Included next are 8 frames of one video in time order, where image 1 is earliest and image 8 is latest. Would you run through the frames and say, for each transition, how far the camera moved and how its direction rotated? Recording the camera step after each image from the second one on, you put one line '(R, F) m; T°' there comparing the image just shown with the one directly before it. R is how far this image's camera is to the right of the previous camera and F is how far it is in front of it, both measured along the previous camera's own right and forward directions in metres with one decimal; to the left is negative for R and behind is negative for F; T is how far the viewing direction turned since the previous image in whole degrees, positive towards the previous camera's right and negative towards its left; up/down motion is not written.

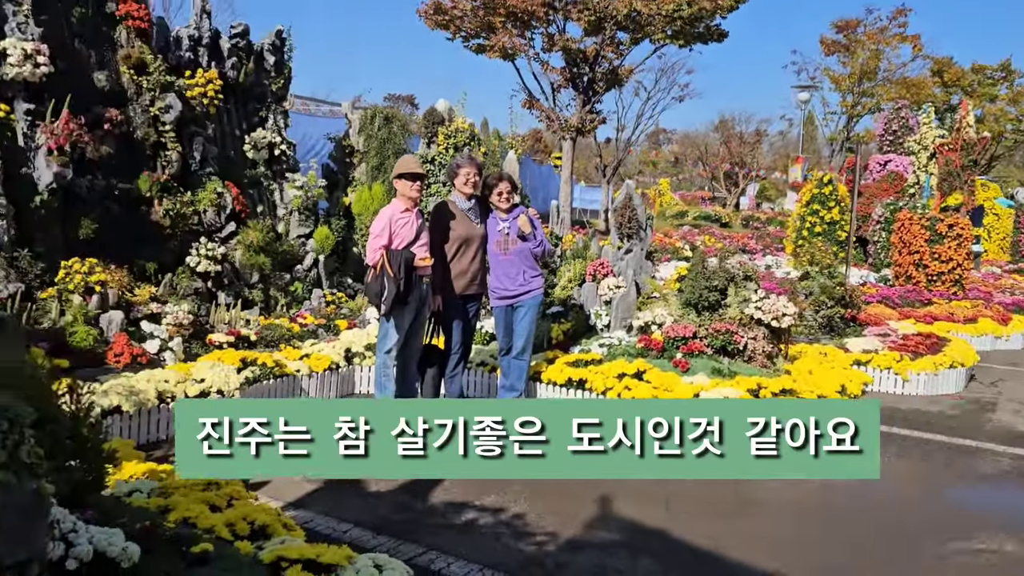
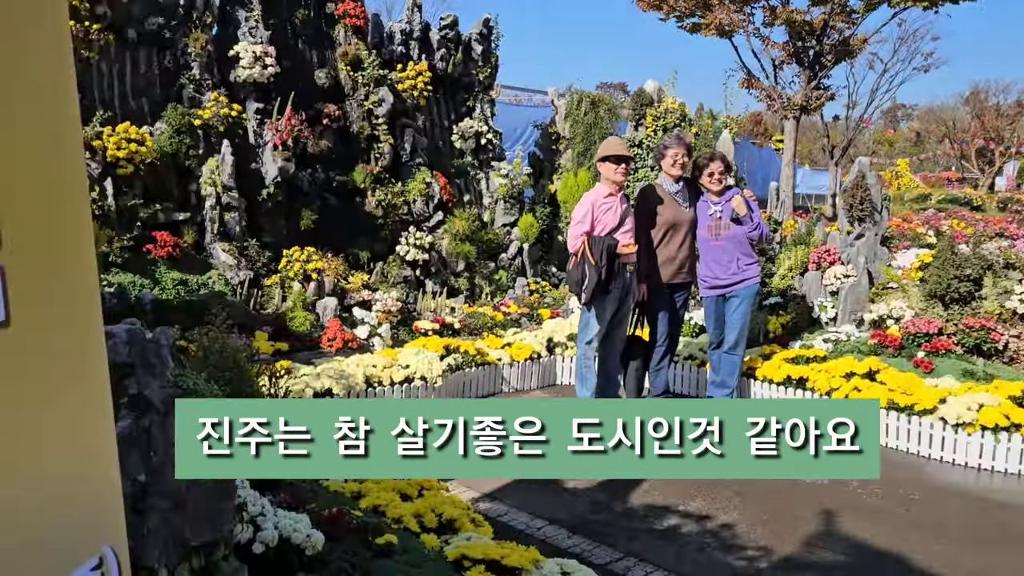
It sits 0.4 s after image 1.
(+0.1, +0.5) m; -15°
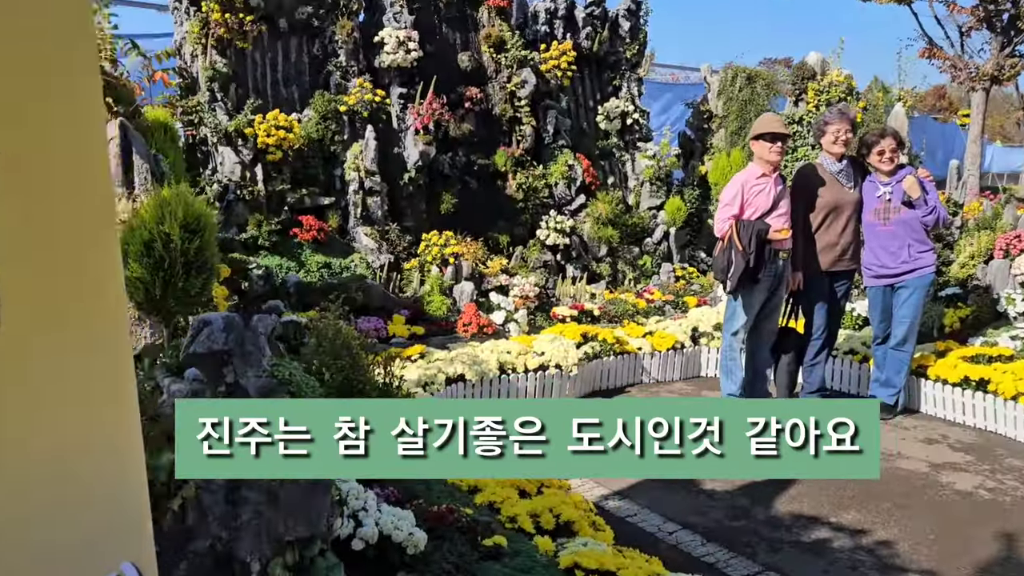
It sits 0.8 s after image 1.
(+0.2, +0.3) m; -11°
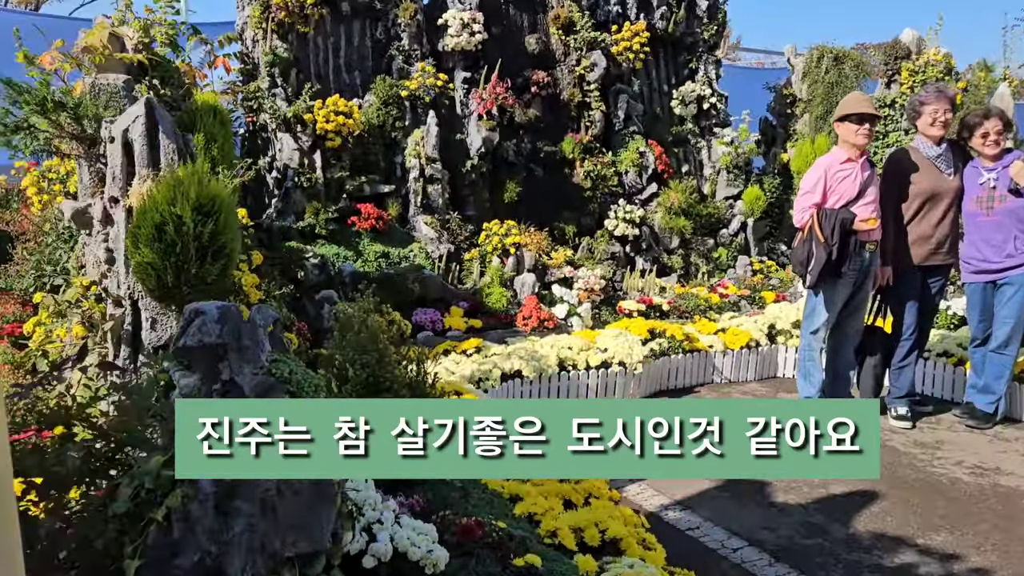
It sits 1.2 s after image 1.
(+0.2, +0.4) m; -5°
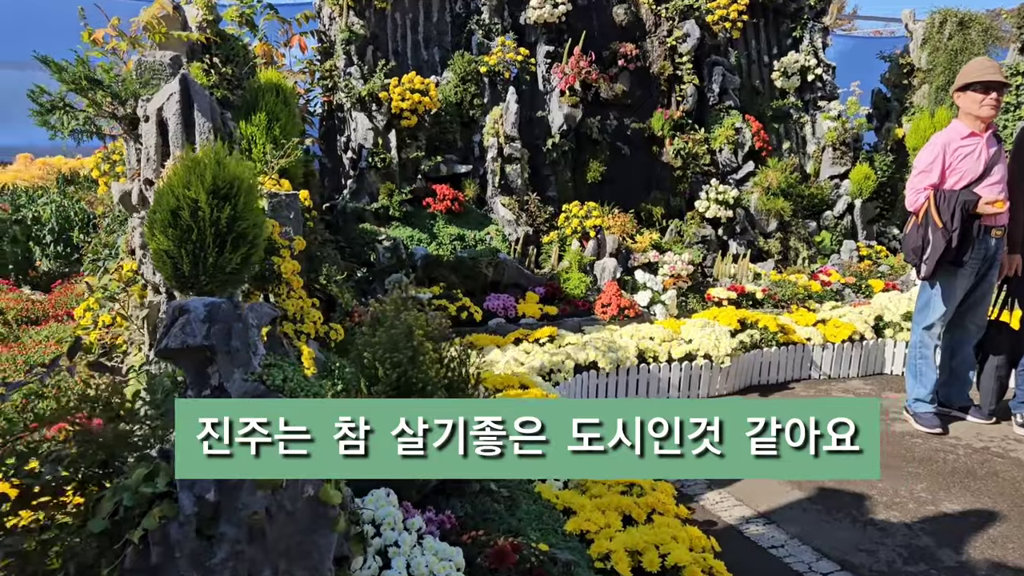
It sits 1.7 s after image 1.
(+0.2, +0.4) m; -7°
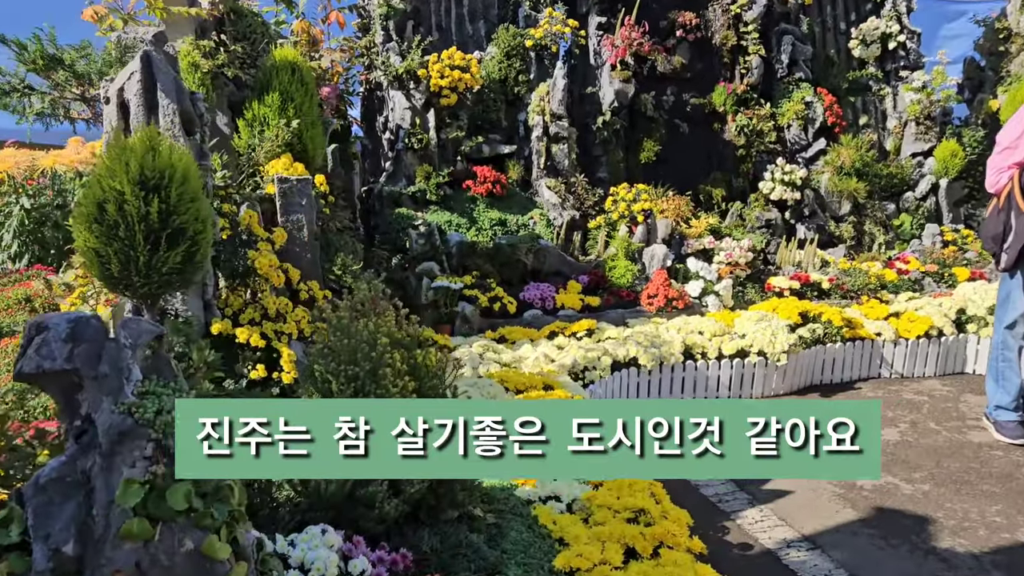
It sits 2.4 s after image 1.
(+0.4, +0.5) m; -6°
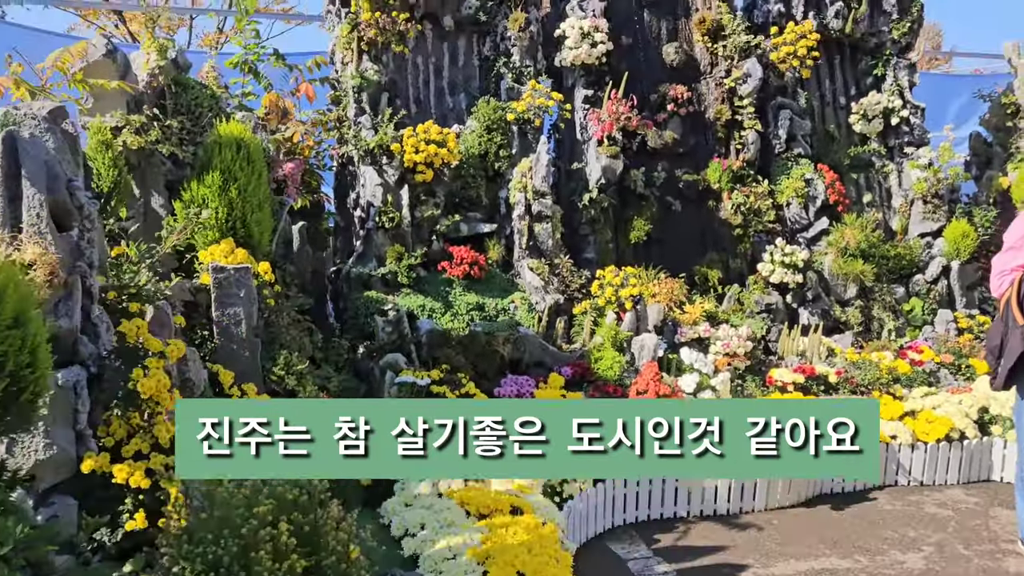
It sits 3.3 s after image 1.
(+0.2, +0.7) m; 0°
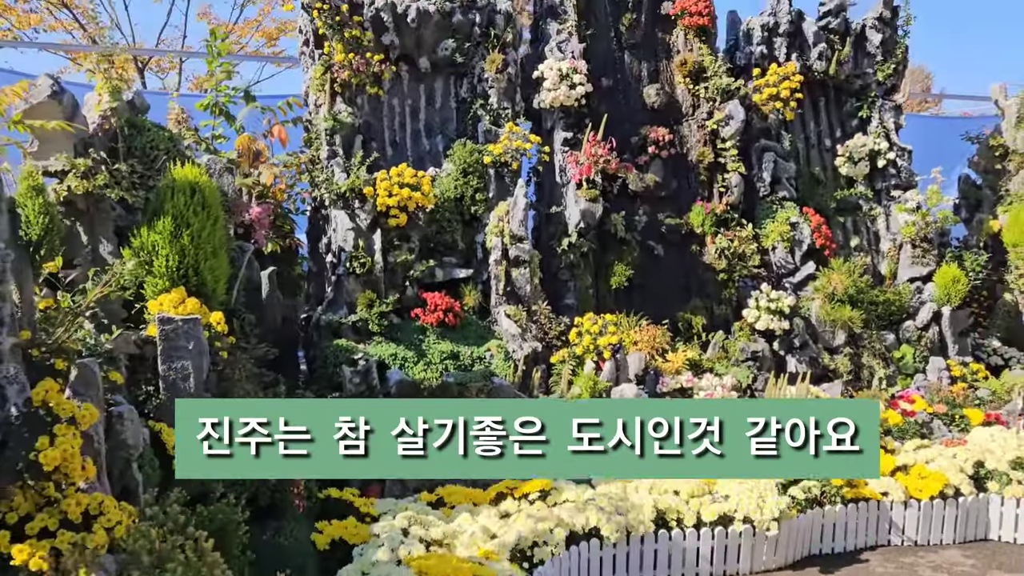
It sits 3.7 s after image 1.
(+0.2, +0.3) m; 0°
